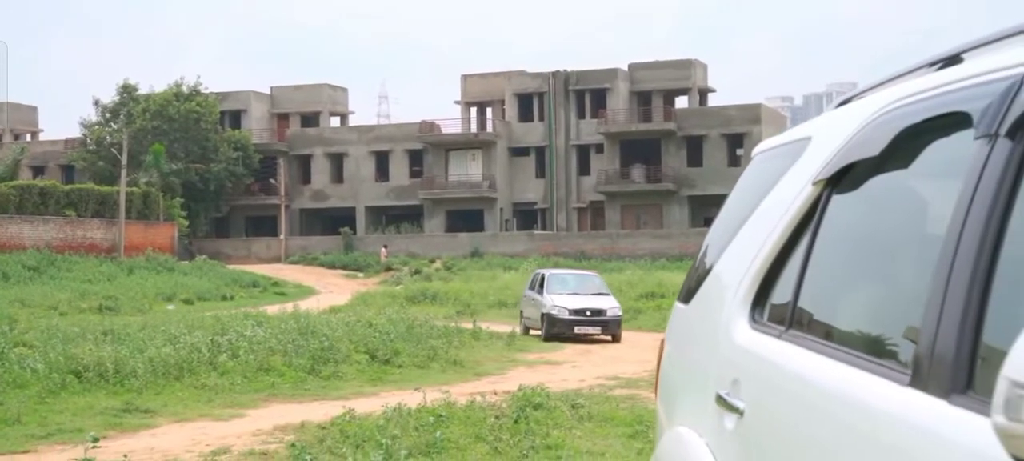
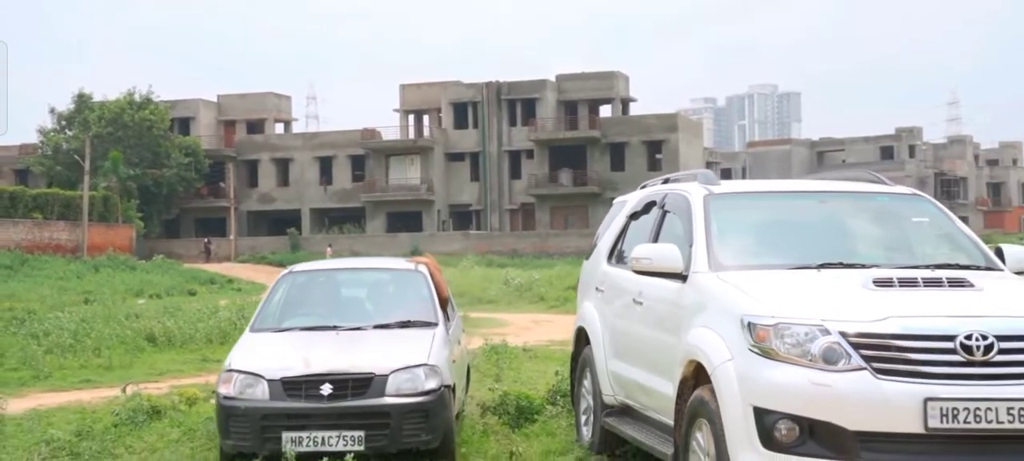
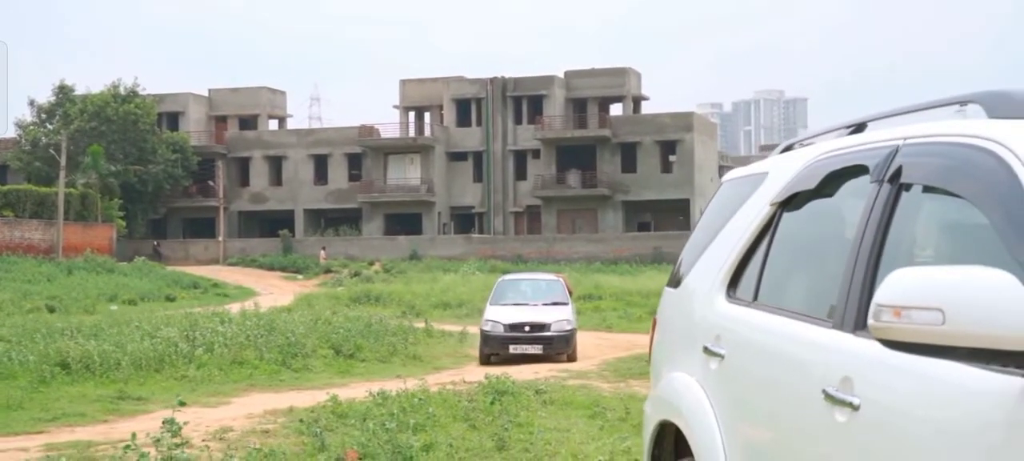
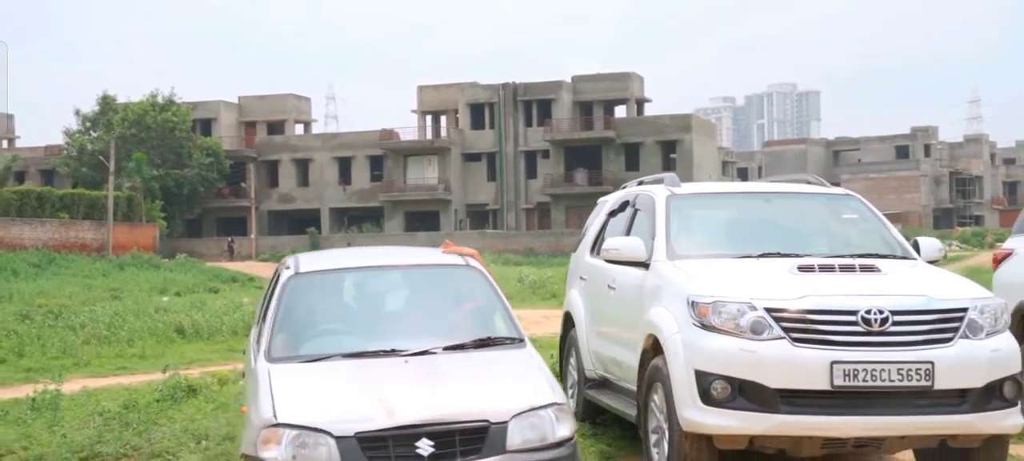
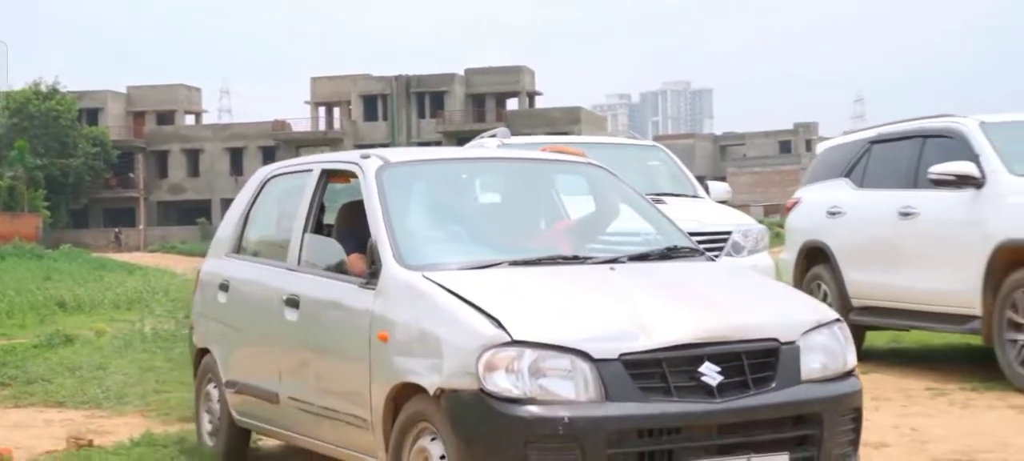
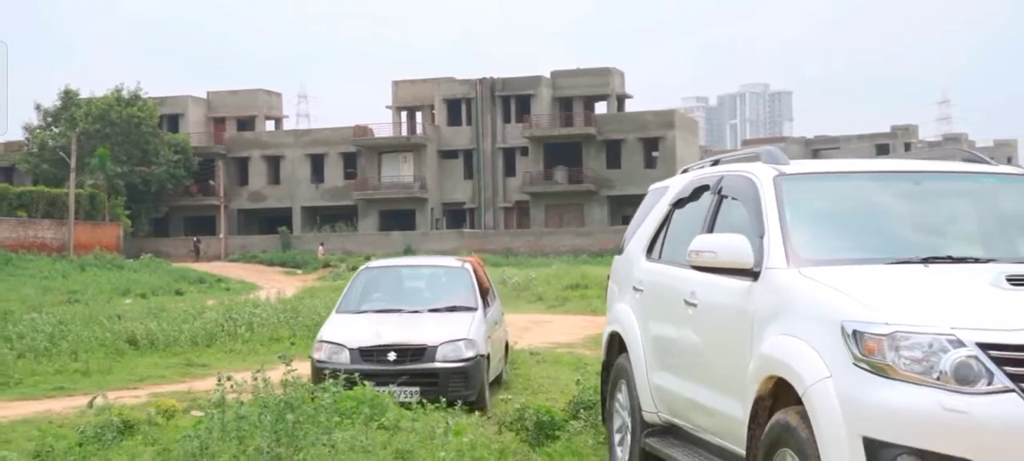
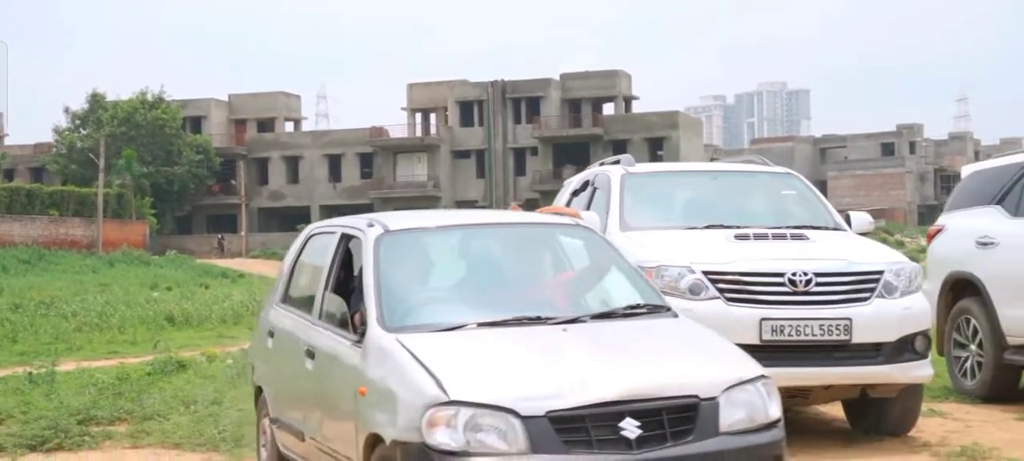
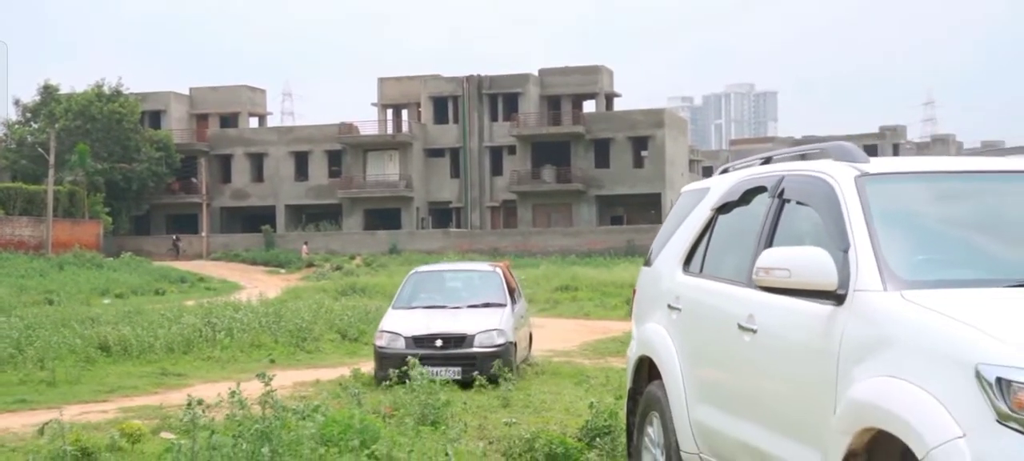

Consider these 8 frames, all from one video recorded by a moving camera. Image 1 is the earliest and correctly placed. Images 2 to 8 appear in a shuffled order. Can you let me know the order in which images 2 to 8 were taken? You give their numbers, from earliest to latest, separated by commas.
3, 8, 6, 2, 4, 7, 5
